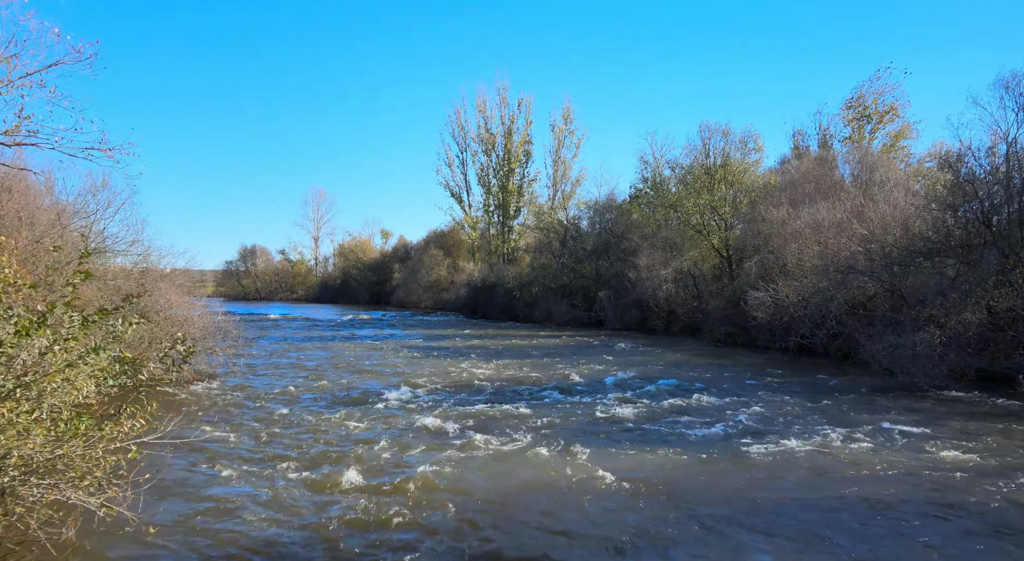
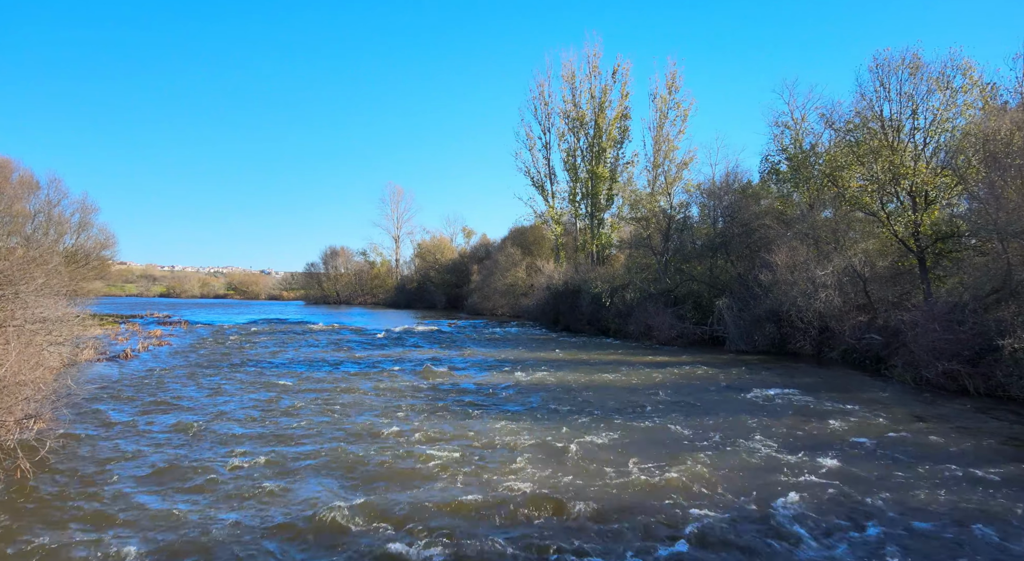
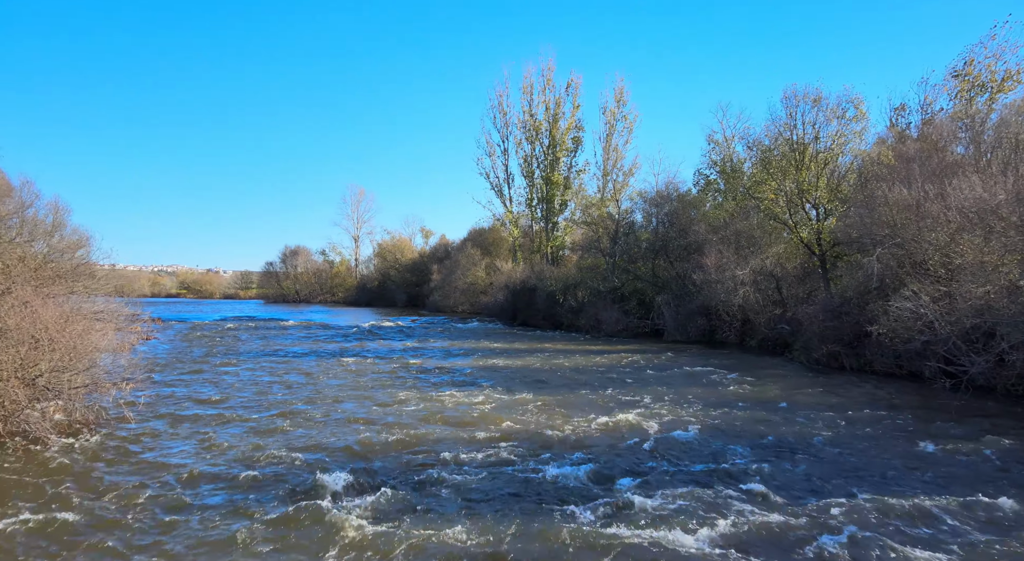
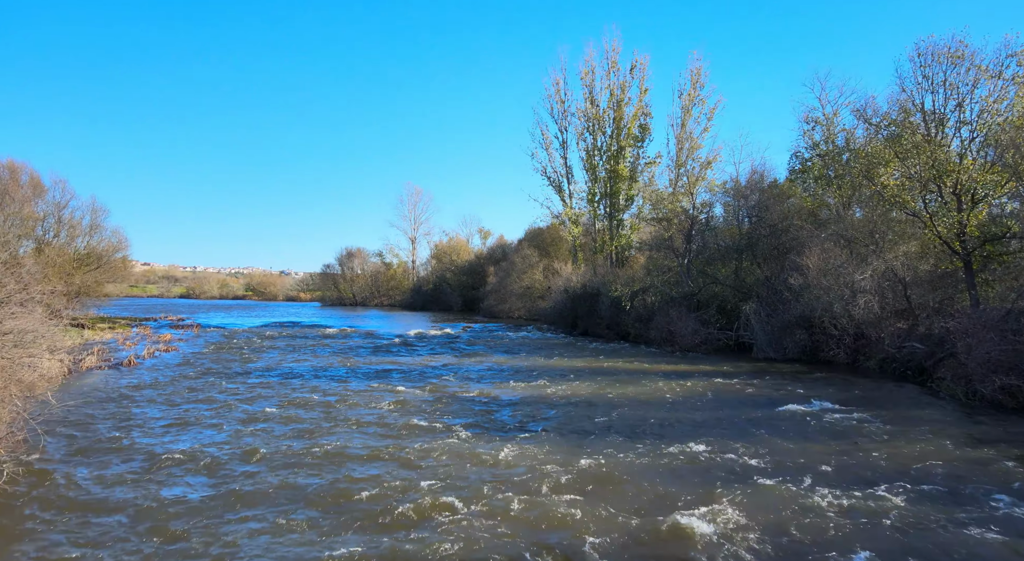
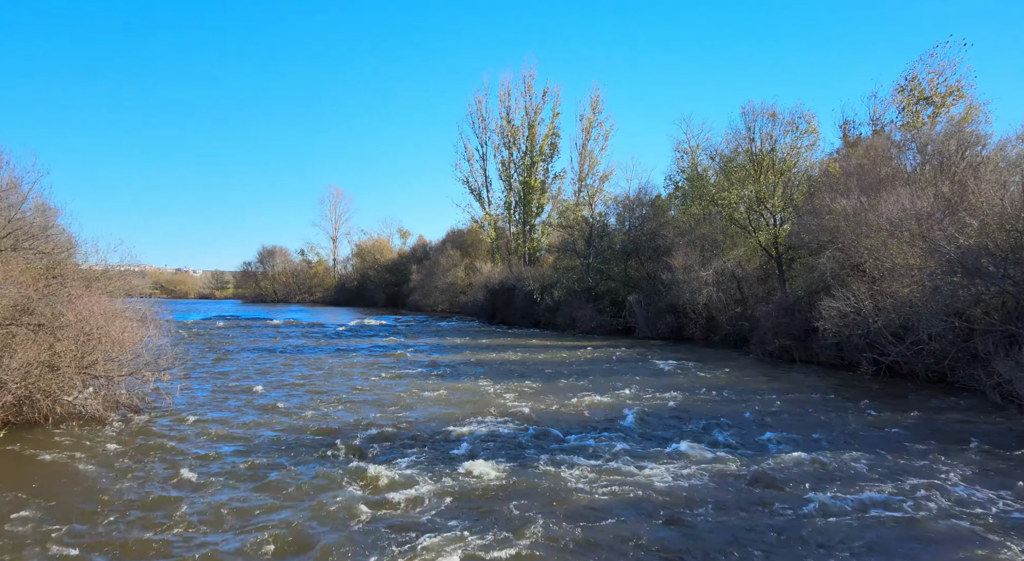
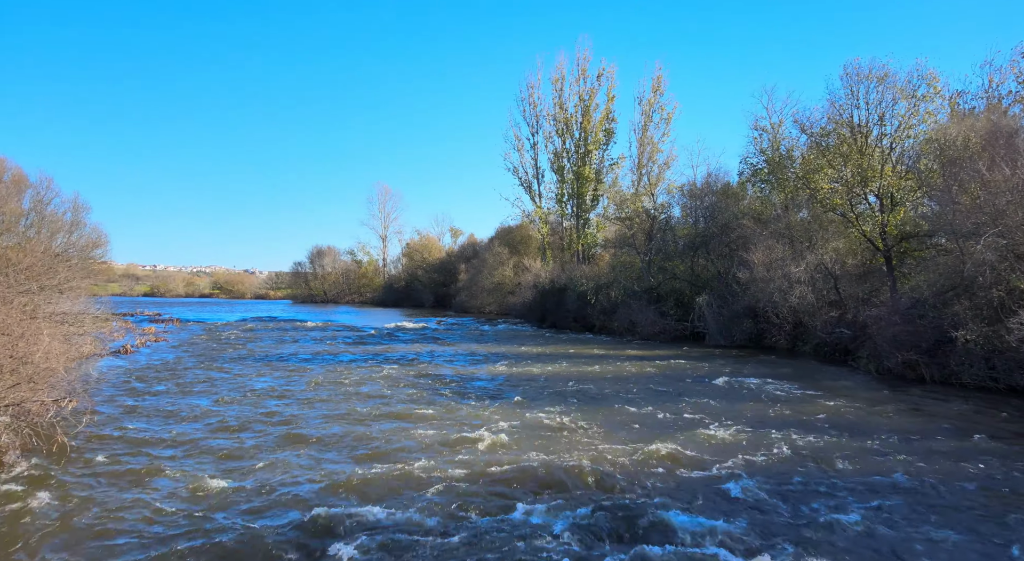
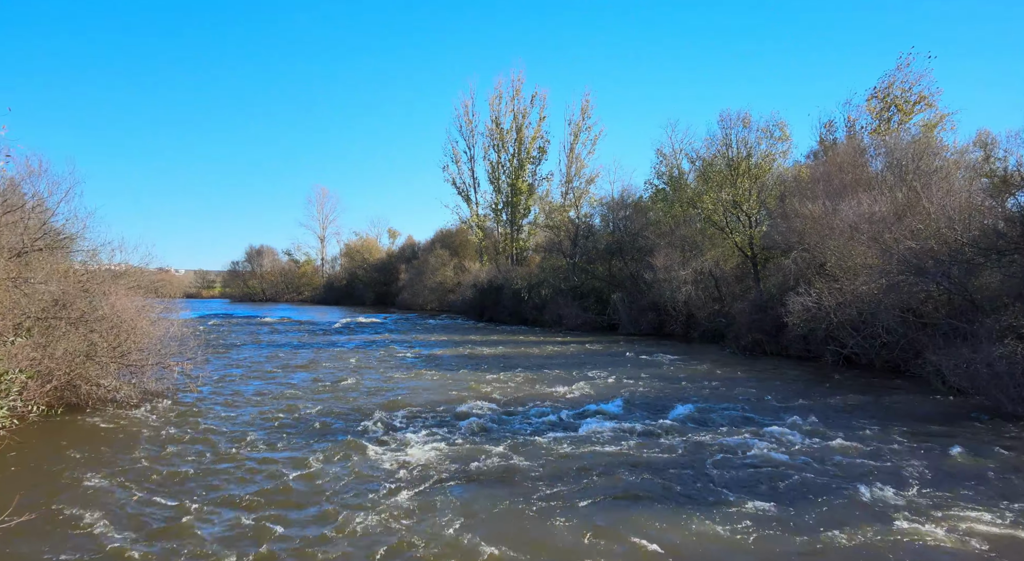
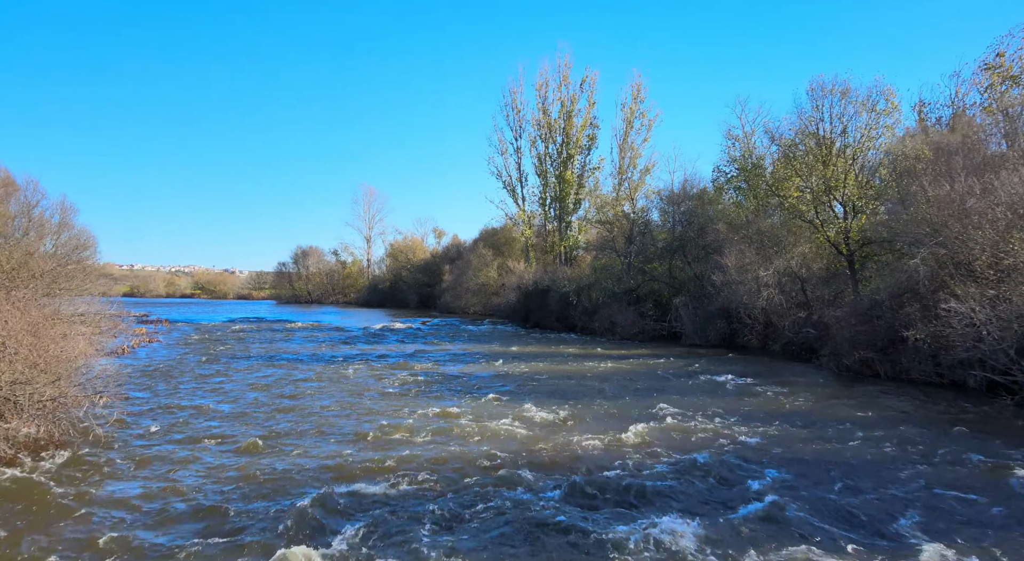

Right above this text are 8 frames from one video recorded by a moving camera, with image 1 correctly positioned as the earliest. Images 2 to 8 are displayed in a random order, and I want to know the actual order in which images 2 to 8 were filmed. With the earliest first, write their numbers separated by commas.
7, 5, 3, 8, 6, 2, 4
